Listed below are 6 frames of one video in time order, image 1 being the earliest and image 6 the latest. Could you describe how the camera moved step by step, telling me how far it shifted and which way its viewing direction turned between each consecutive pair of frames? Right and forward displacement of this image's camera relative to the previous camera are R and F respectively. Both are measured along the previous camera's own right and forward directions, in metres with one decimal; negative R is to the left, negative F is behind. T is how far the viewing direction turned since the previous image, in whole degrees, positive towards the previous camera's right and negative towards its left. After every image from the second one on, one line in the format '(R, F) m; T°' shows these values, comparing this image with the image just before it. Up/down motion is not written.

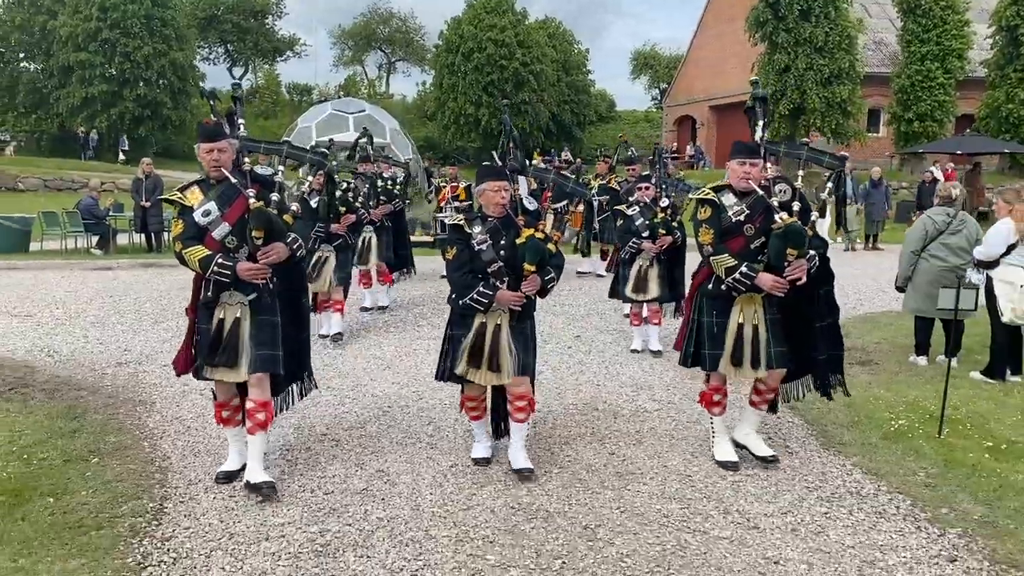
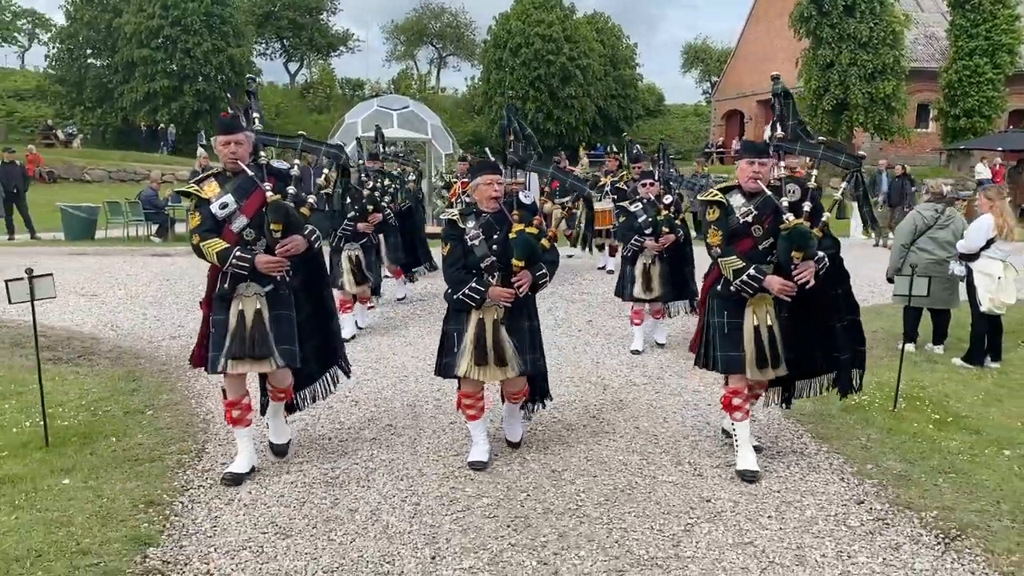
(+0.3, -0.6) m; -3°
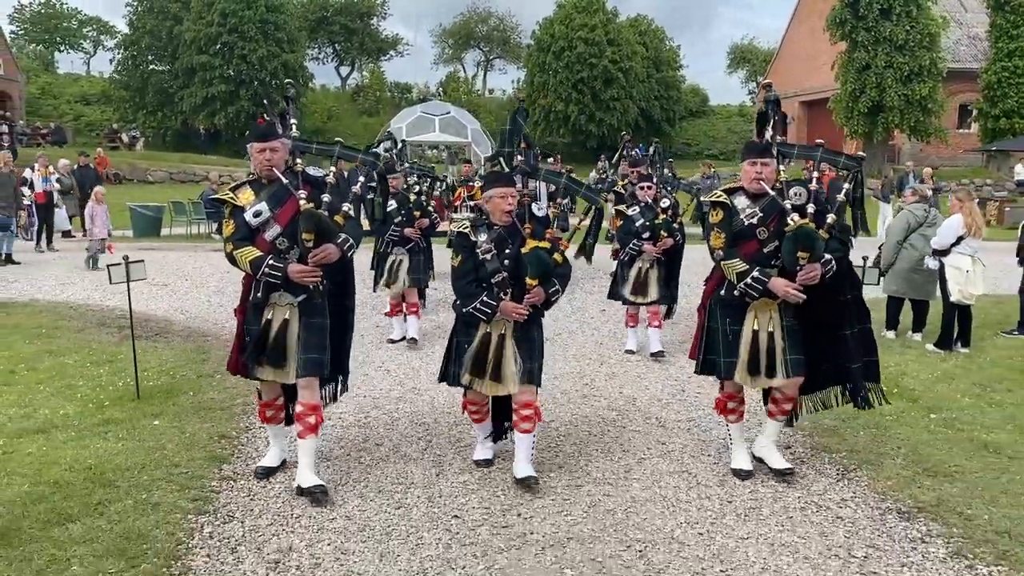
(+0.3, -0.9) m; -3°
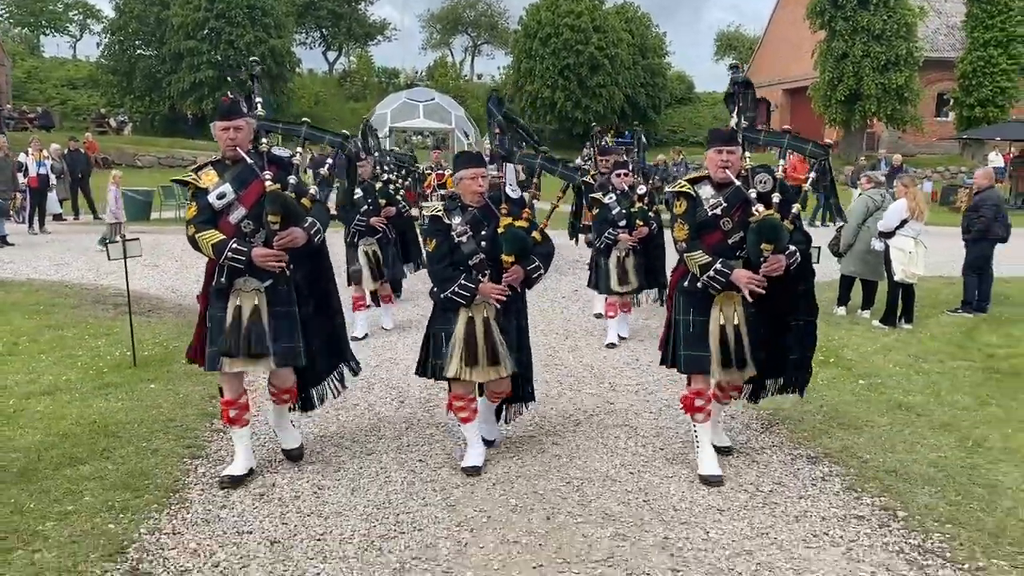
(+0.1, -0.5) m; +1°
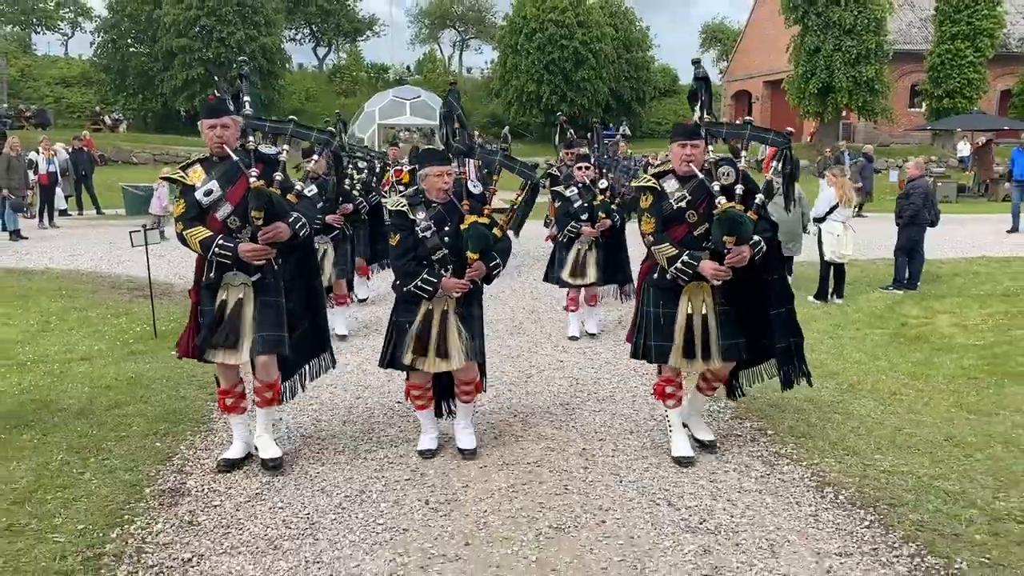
(+0.2, -1.0) m; 0°
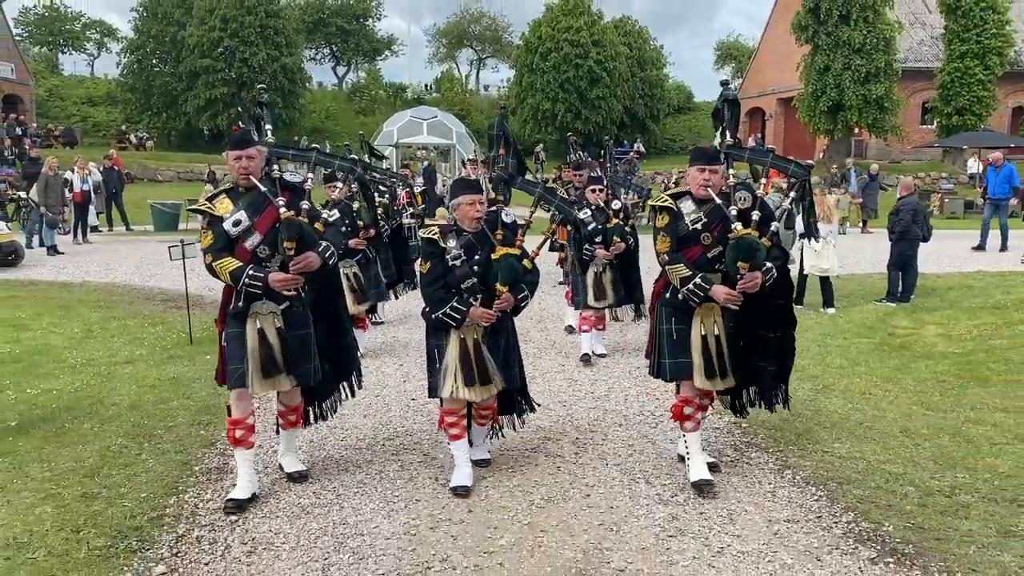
(+0.1, -0.6) m; -1°
